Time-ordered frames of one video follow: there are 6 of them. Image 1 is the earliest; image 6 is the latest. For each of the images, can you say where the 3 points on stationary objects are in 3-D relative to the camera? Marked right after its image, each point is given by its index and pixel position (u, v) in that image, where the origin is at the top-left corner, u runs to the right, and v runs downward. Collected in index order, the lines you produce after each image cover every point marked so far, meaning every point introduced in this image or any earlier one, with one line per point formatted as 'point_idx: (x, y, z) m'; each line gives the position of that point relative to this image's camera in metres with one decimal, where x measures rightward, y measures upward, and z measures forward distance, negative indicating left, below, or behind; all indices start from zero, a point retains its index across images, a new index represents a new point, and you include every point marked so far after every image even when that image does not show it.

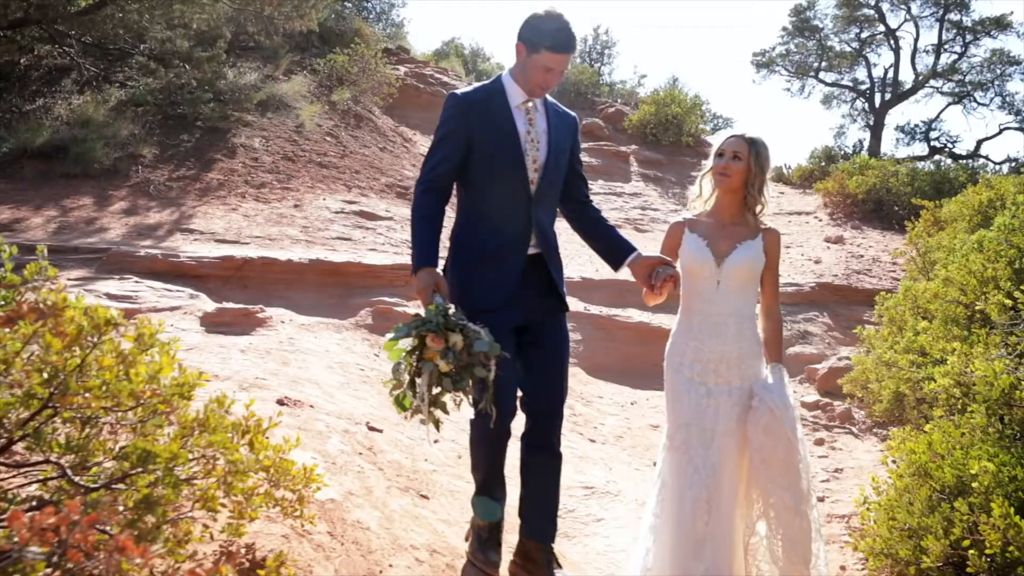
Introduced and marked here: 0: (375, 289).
0: (-1.0, 0.0, +7.0) m
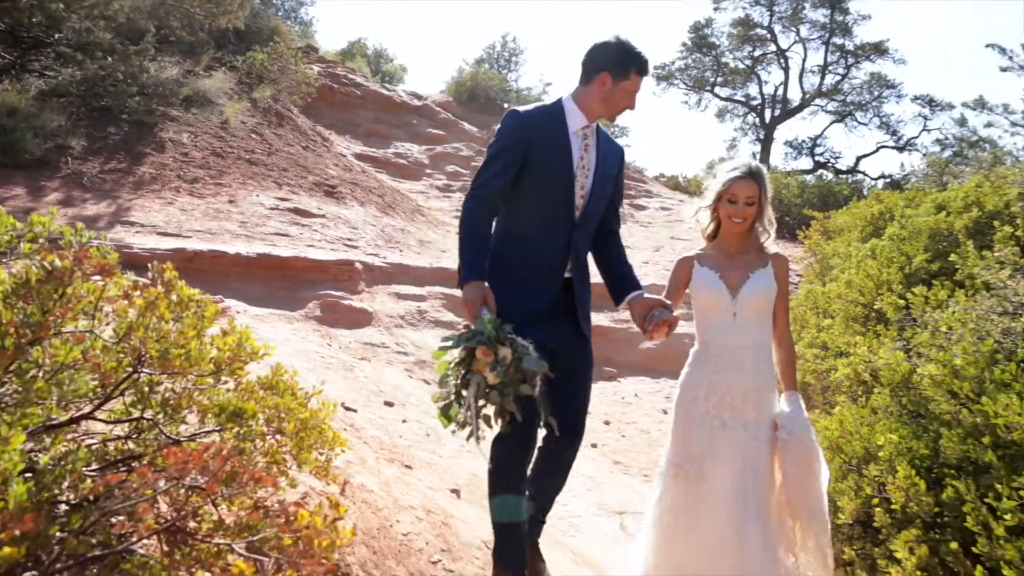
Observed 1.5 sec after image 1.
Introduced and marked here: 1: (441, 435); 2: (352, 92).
0: (-1.4, 0.0, +7.3) m
1: (-0.3, -0.7, +4.9) m
2: (-2.7, +3.3, +16.5) m
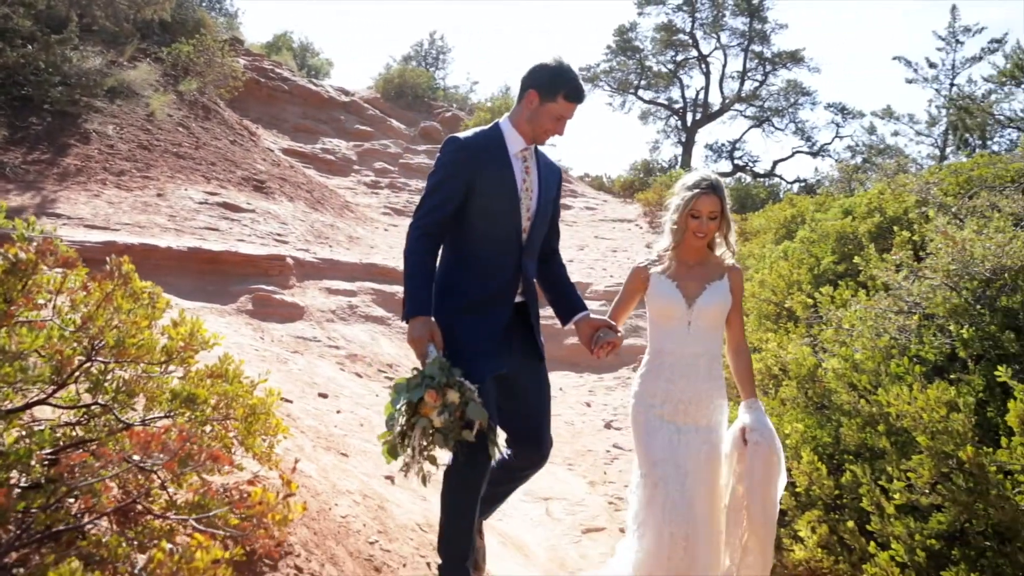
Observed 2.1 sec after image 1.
0: (-2.0, +0.1, +7.4) m
1: (-0.7, -0.7, +5.0) m
2: (-3.9, +3.4, +16.4) m
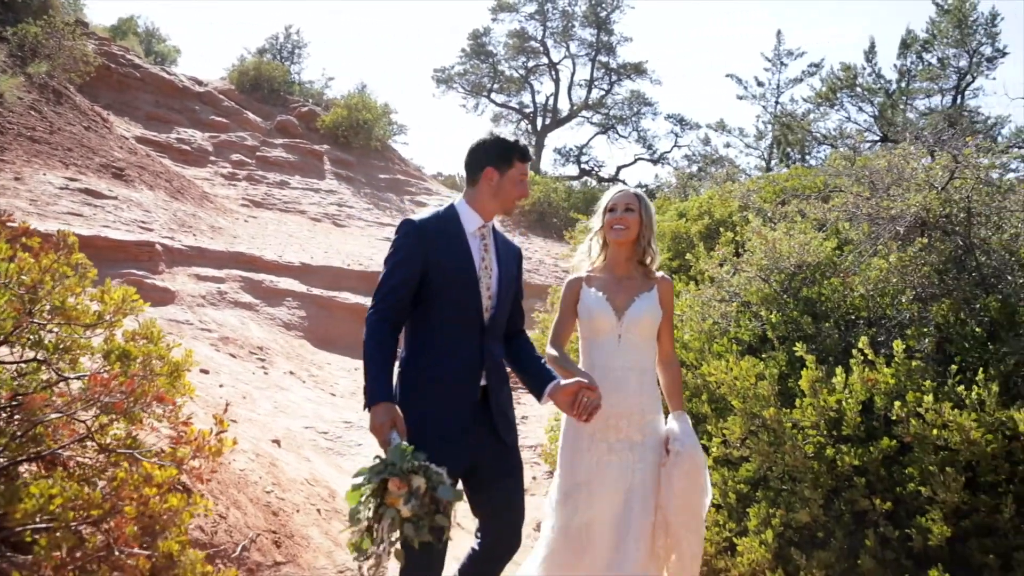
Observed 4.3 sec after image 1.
0: (-3.0, +0.2, +7.5) m
1: (-1.4, -0.6, +5.4) m
2: (-6.4, +3.6, +16.2) m
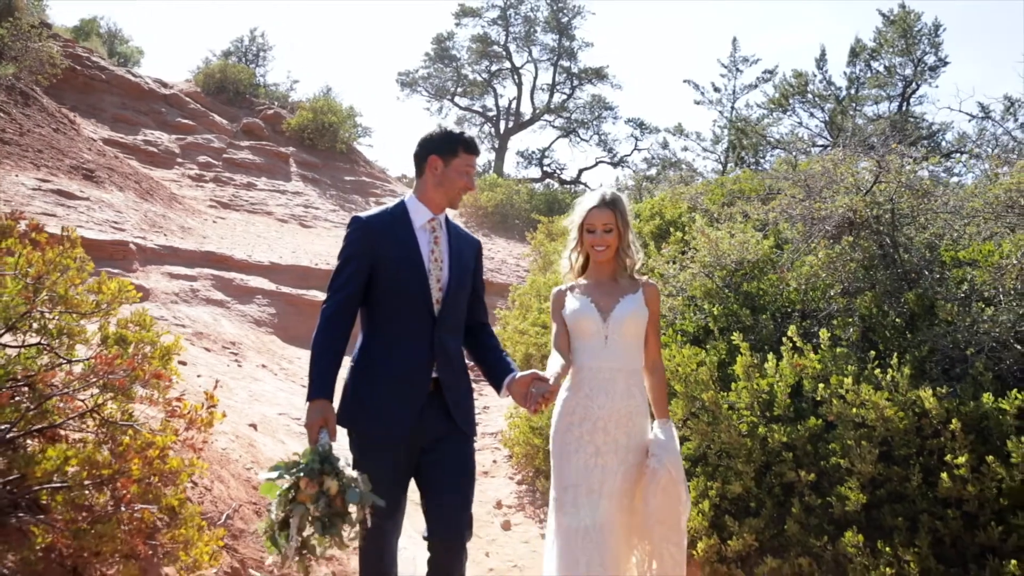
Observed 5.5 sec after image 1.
0: (-3.4, +0.2, +7.8) m
1: (-1.7, -0.6, +5.8) m
2: (-7.0, +3.6, +16.3) m
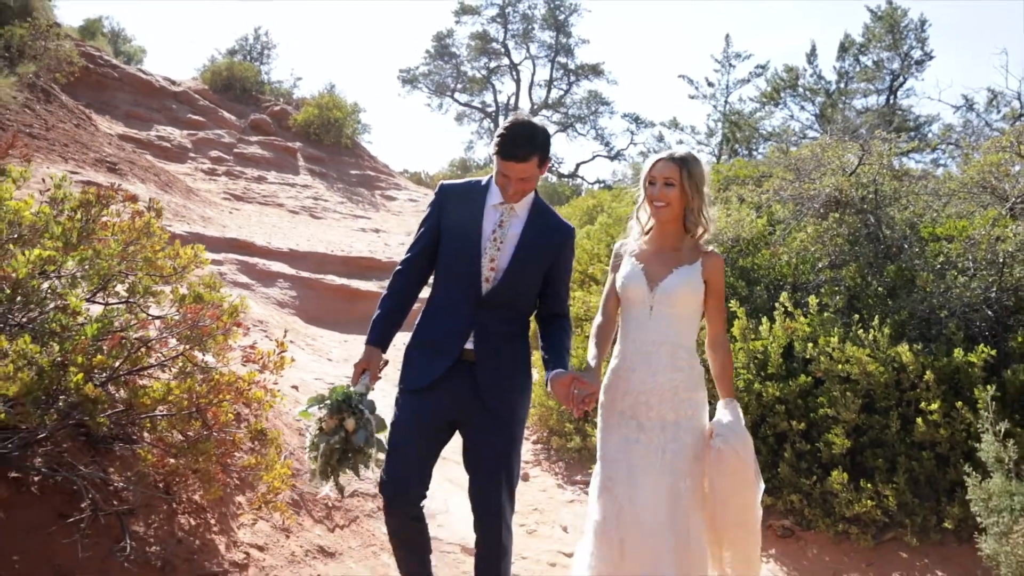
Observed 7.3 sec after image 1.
0: (-3.3, +0.4, +8.3) m
1: (-1.6, -0.5, +6.3) m
2: (-7.0, +3.7, +16.8) m
